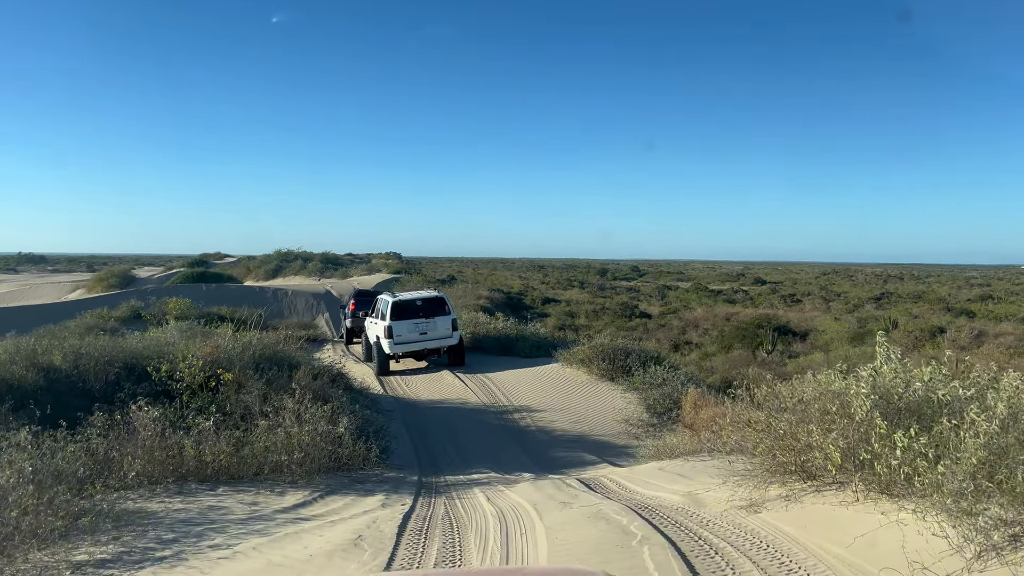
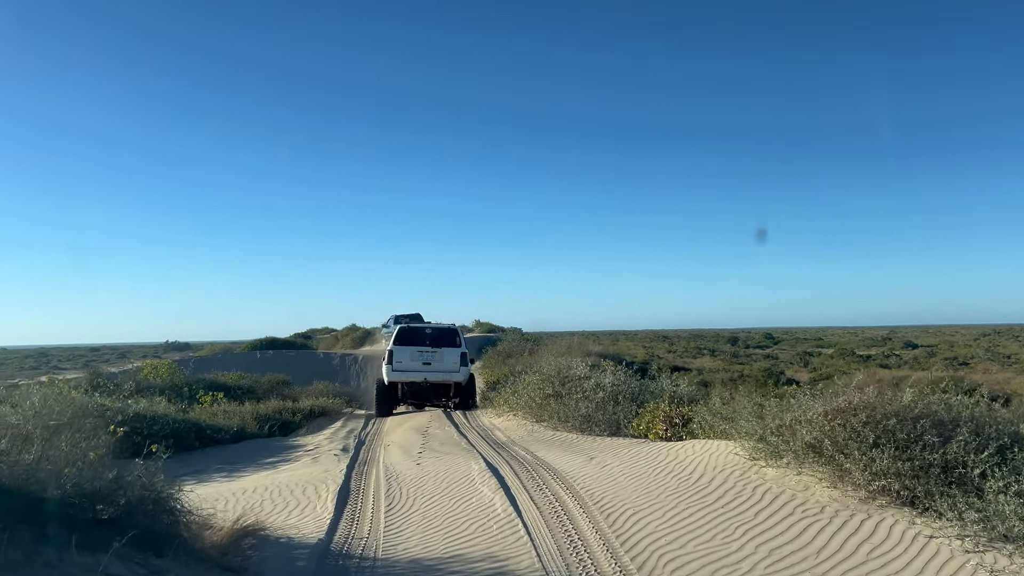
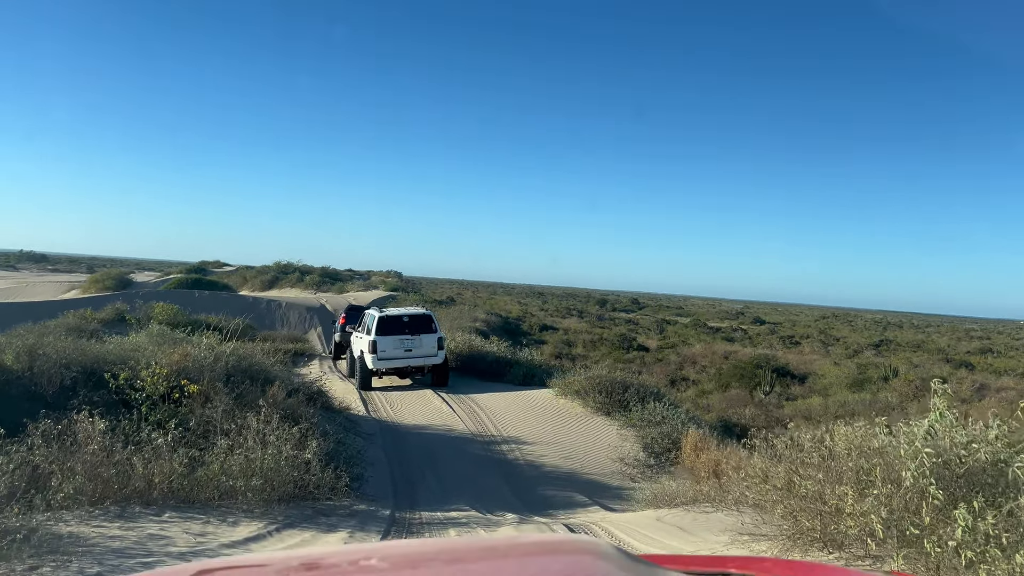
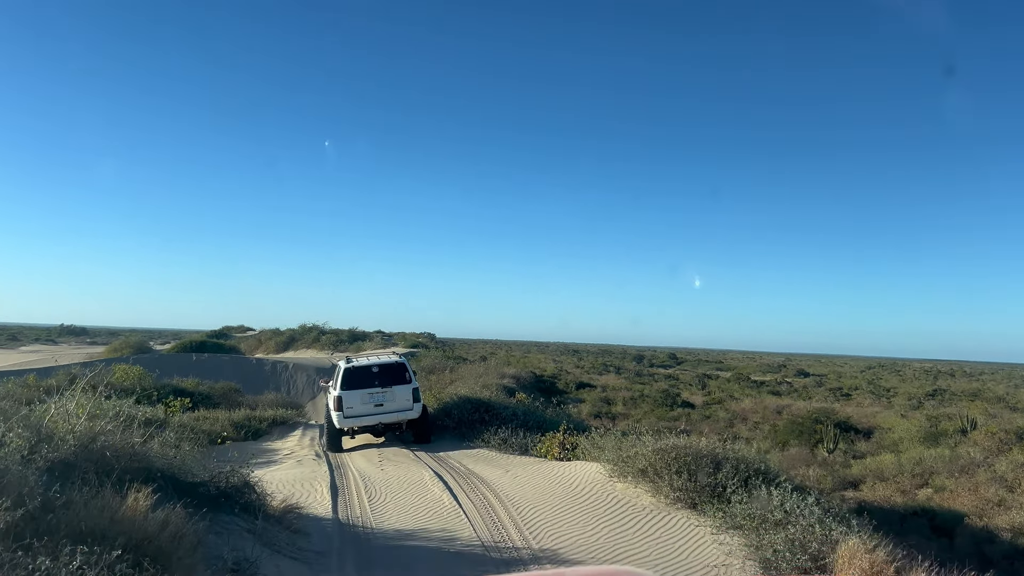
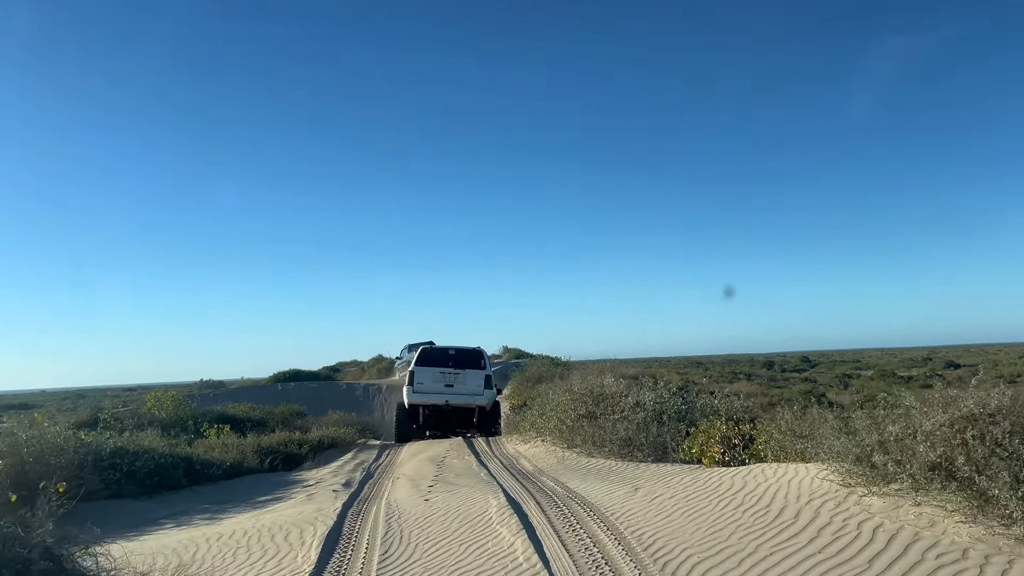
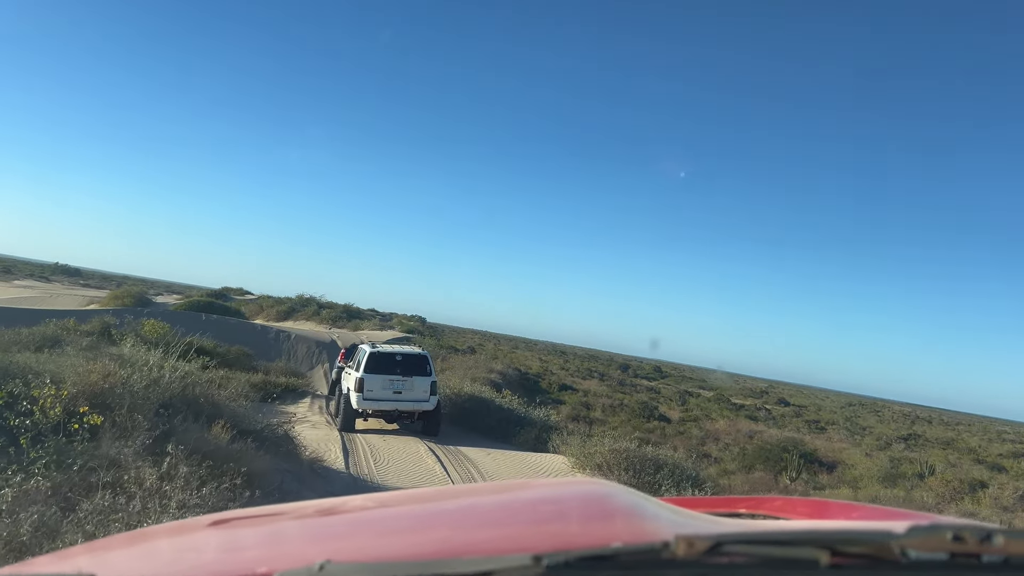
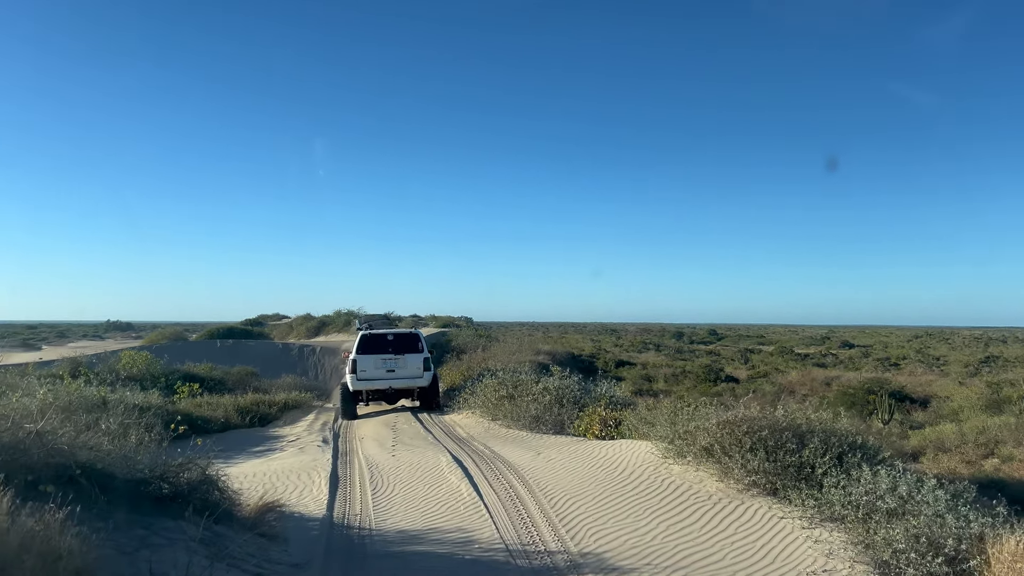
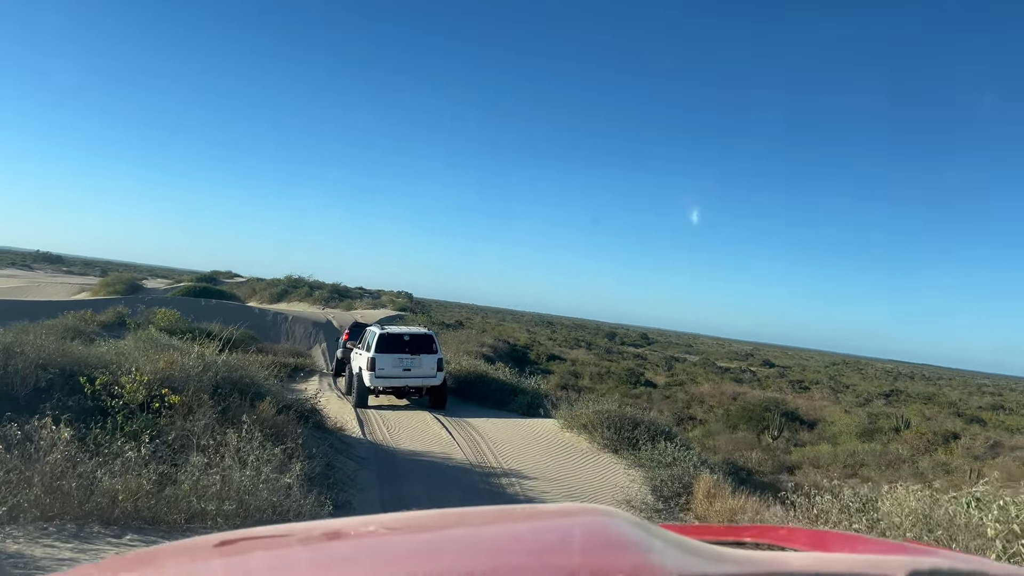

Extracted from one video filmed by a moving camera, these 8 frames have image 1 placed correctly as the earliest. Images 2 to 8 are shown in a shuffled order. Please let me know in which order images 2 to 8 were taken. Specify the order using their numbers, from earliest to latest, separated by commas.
3, 8, 6, 4, 7, 2, 5
